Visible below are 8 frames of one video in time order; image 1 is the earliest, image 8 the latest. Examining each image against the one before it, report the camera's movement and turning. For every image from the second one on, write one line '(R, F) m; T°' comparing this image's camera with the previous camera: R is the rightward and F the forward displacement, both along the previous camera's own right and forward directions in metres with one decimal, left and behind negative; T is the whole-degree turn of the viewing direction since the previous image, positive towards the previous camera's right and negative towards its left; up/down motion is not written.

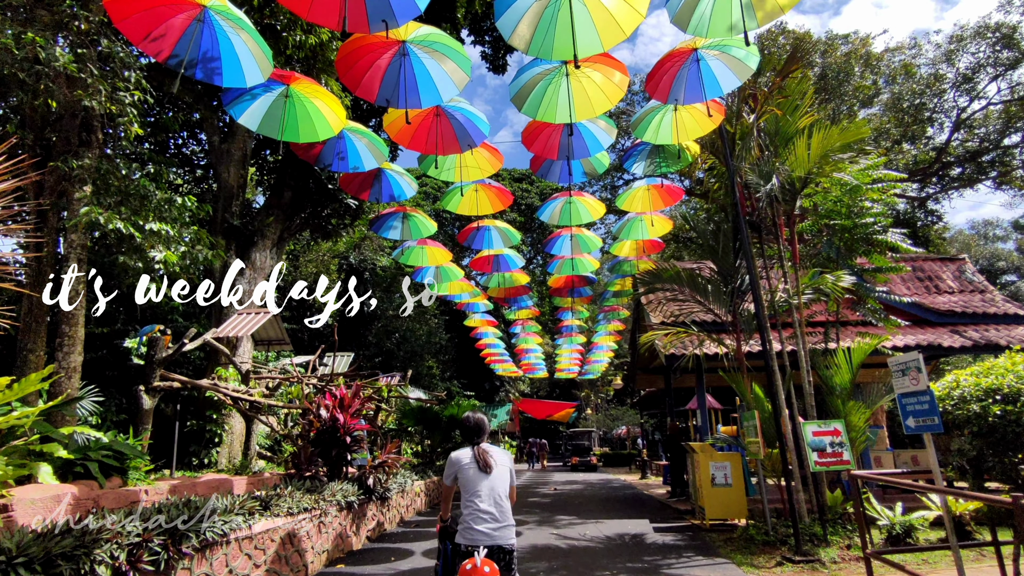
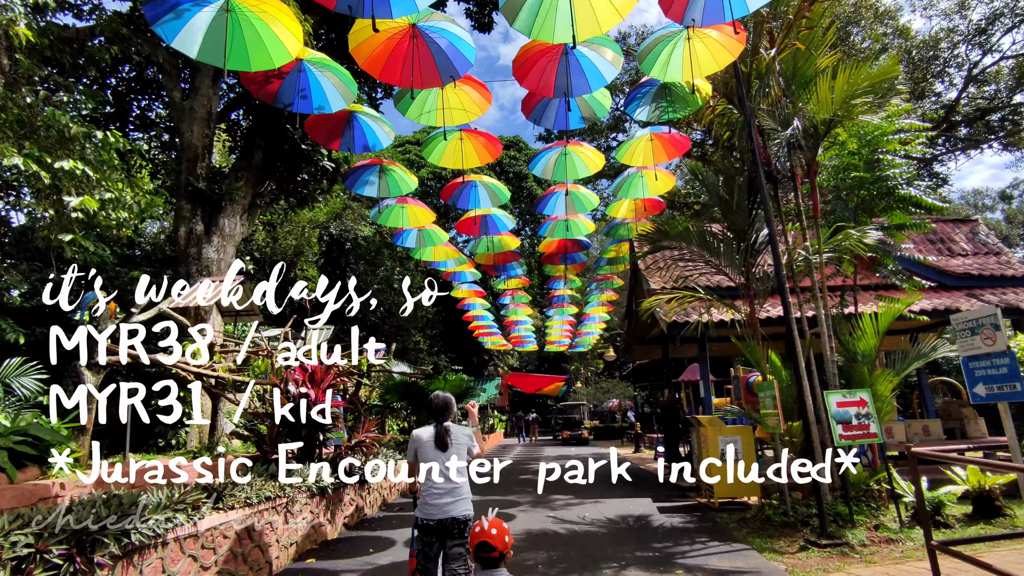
(0.0, +0.8) m; +1°
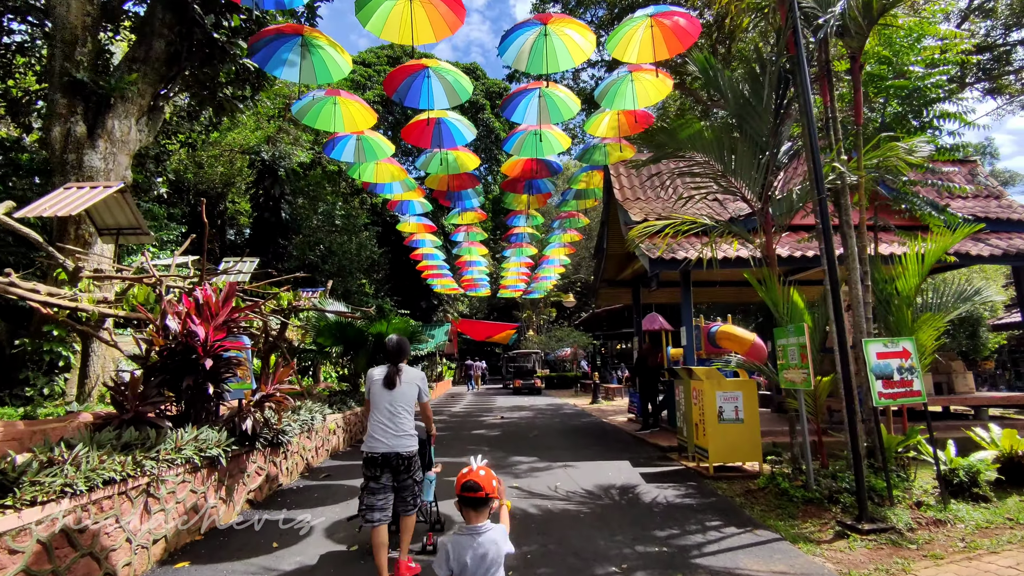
(-0.1, +1.7) m; +5°
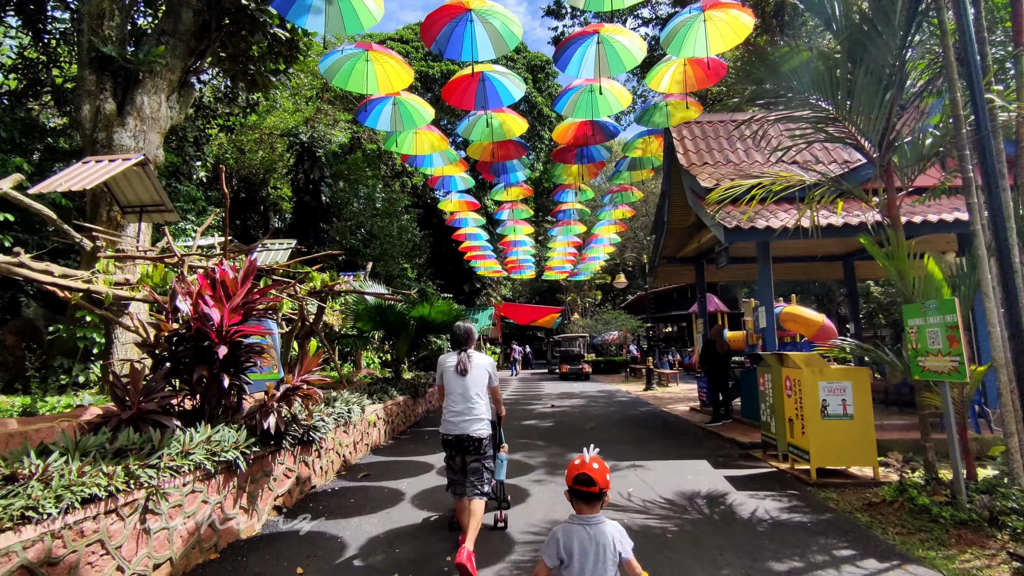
(-0.2, +0.9) m; -4°
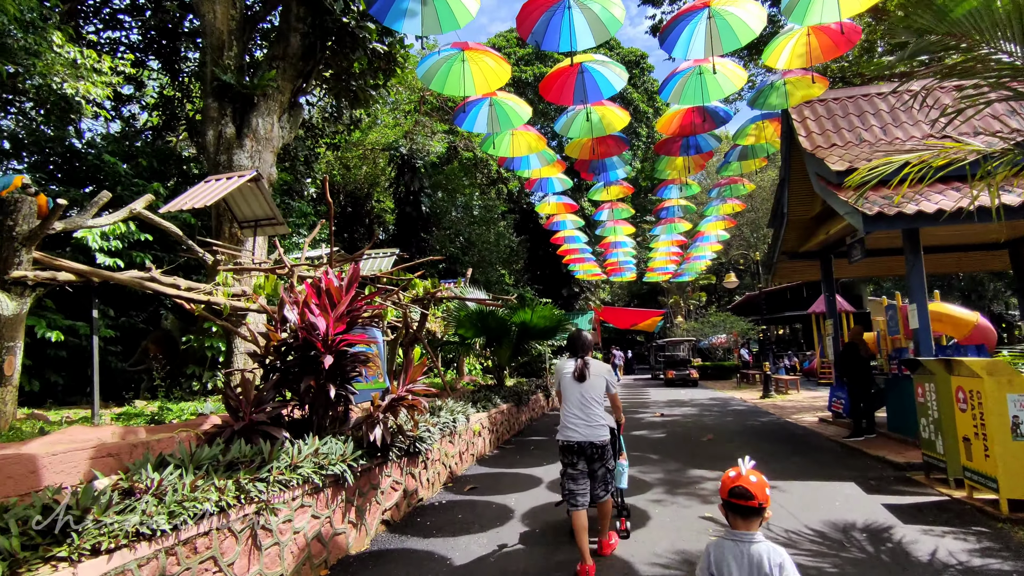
(-0.1, +0.4) m; -10°
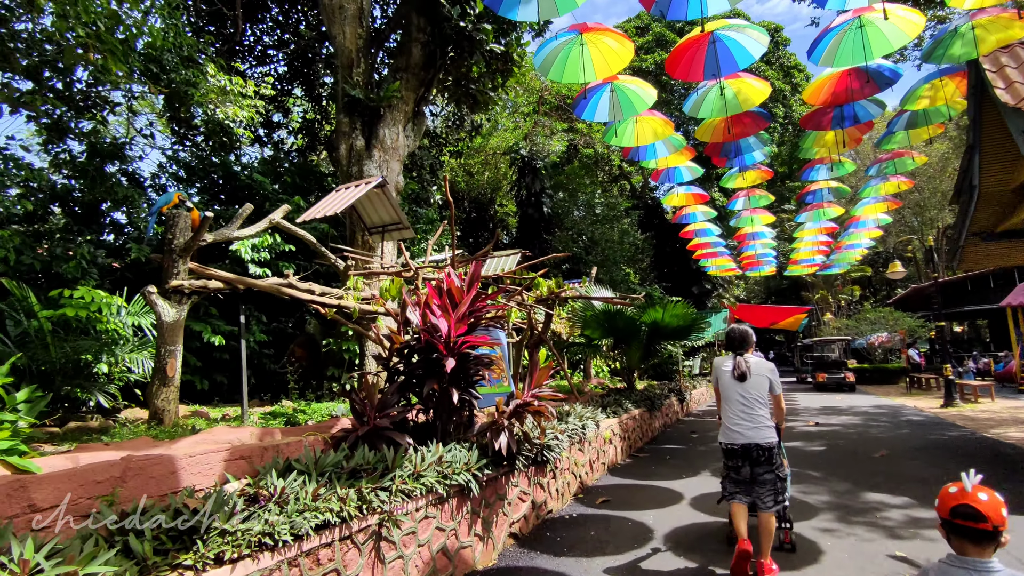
(-0.1, +0.4) m; -12°
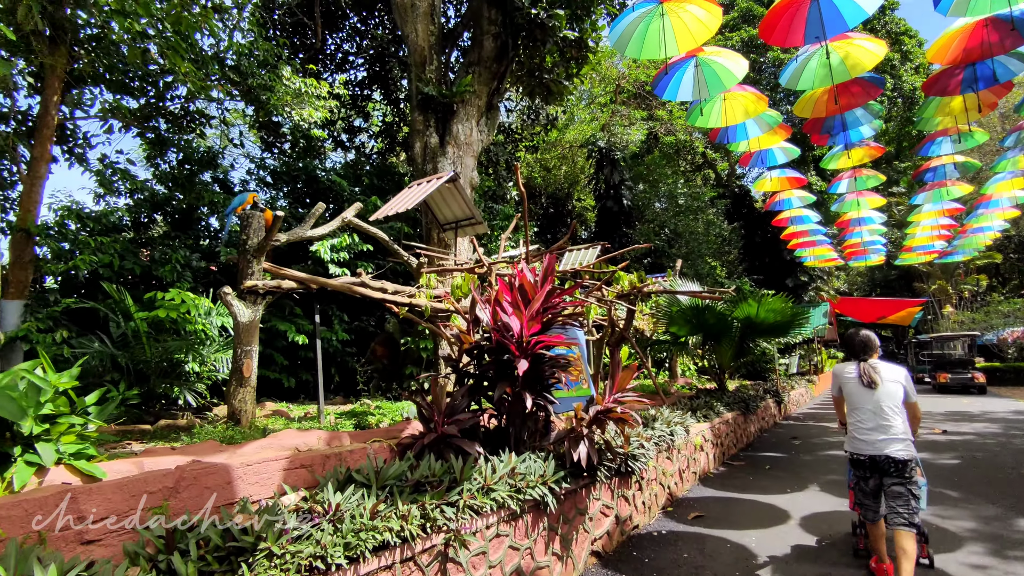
(0.0, +0.4) m; -8°
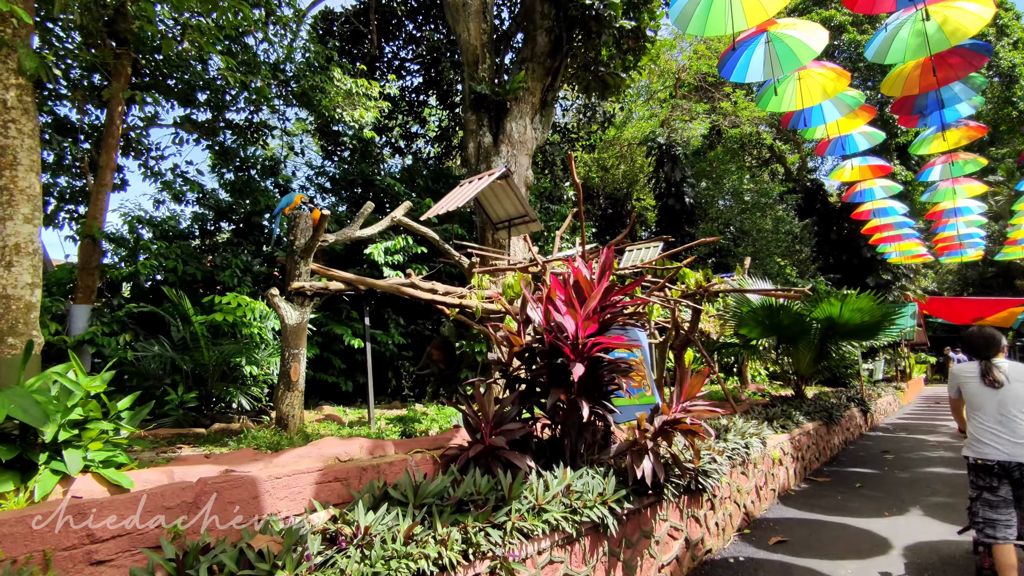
(0.0, +0.3) m; -6°
